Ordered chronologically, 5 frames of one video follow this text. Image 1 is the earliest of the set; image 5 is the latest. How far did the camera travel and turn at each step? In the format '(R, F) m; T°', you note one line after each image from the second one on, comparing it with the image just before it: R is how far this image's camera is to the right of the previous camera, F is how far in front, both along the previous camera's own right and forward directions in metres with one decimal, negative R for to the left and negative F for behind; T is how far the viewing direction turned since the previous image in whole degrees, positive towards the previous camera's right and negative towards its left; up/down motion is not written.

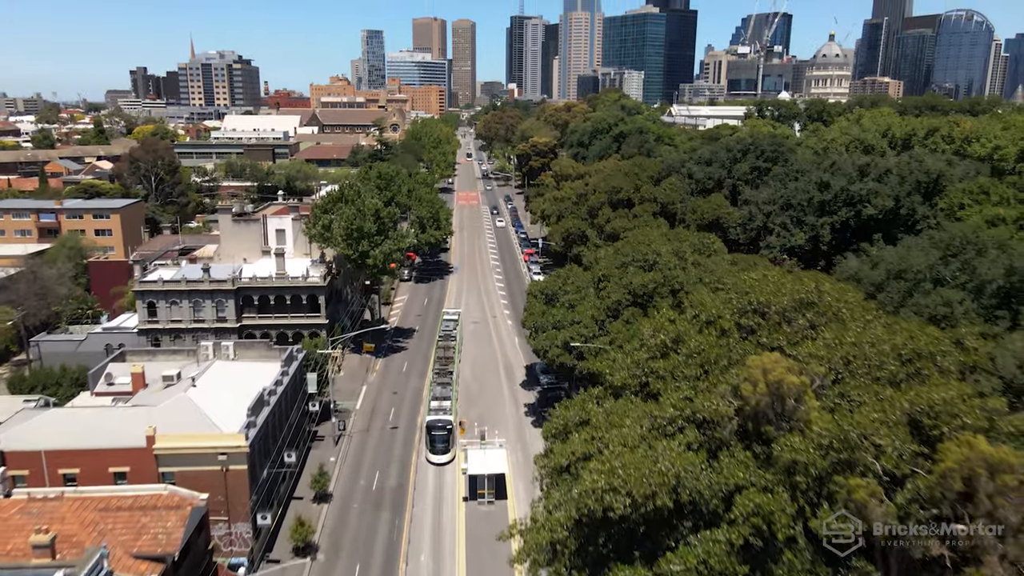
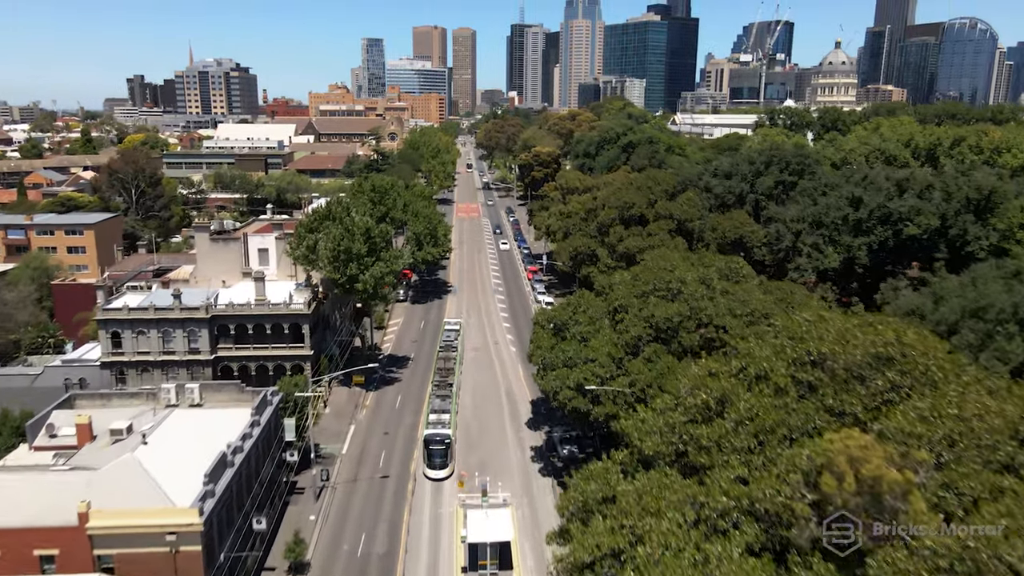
(-0.3, +5.7) m; 0°
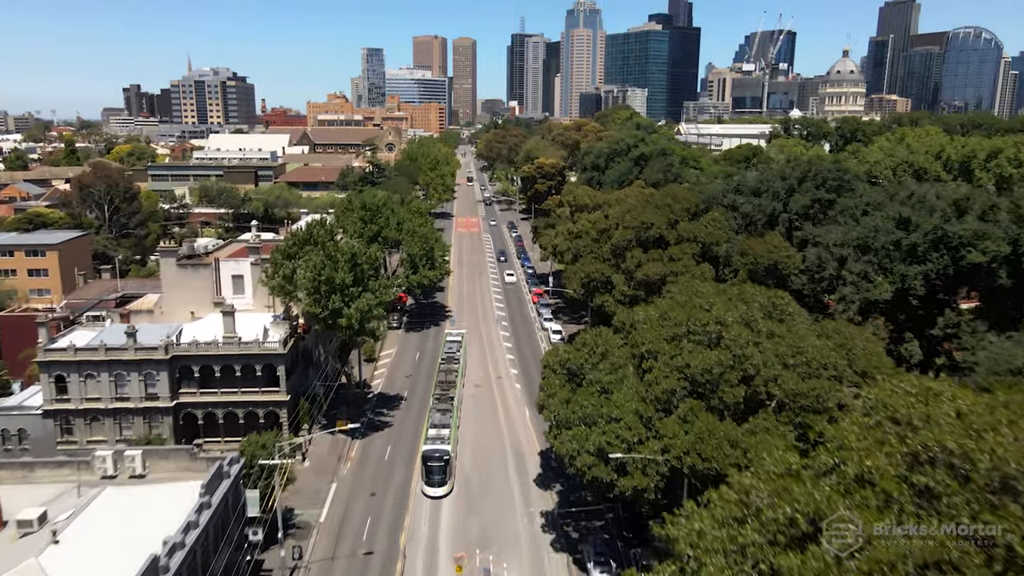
(-0.4, +6.8) m; 0°
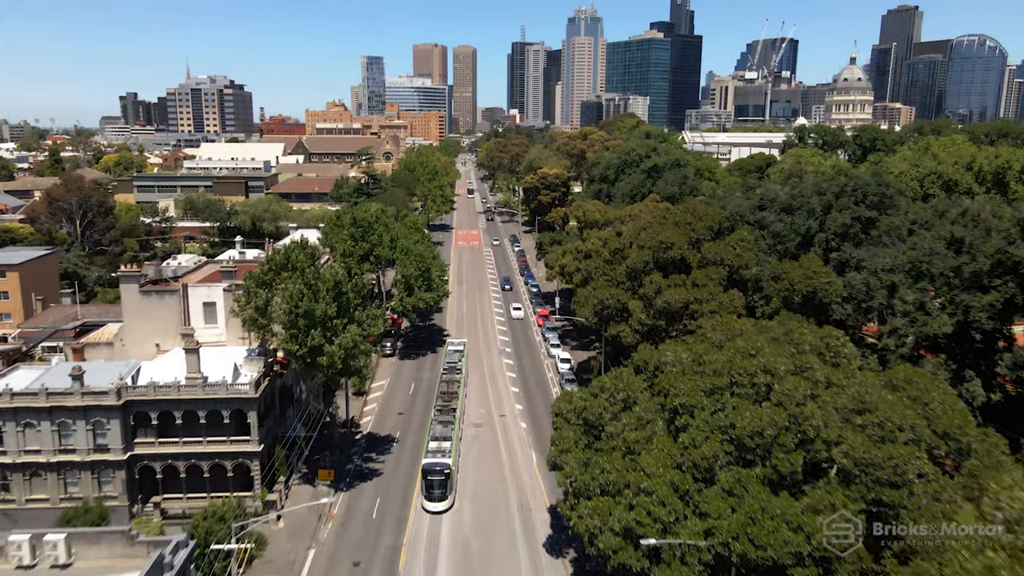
(-0.3, +6.0) m; 0°
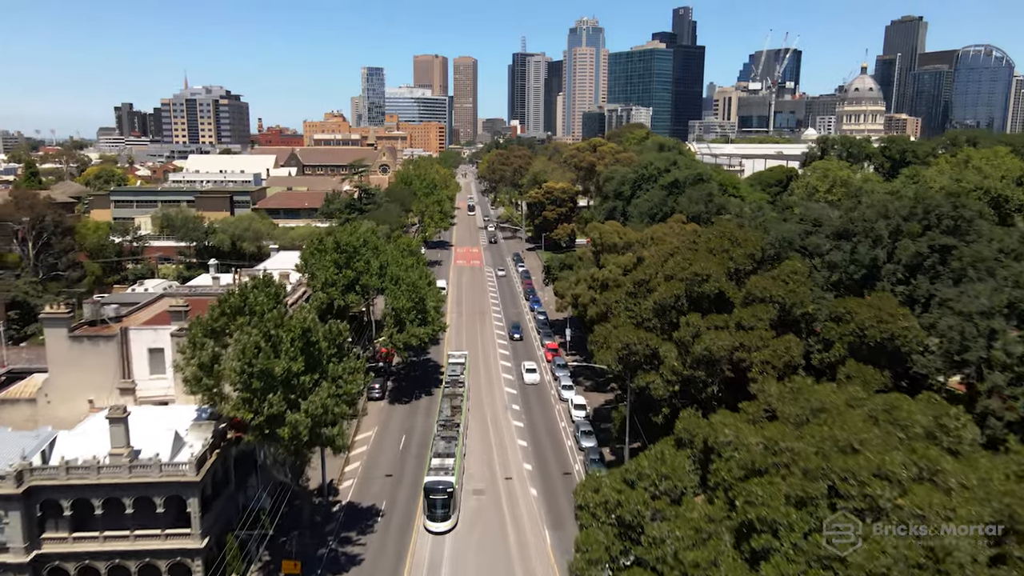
(-0.4, +8.3) m; 0°
